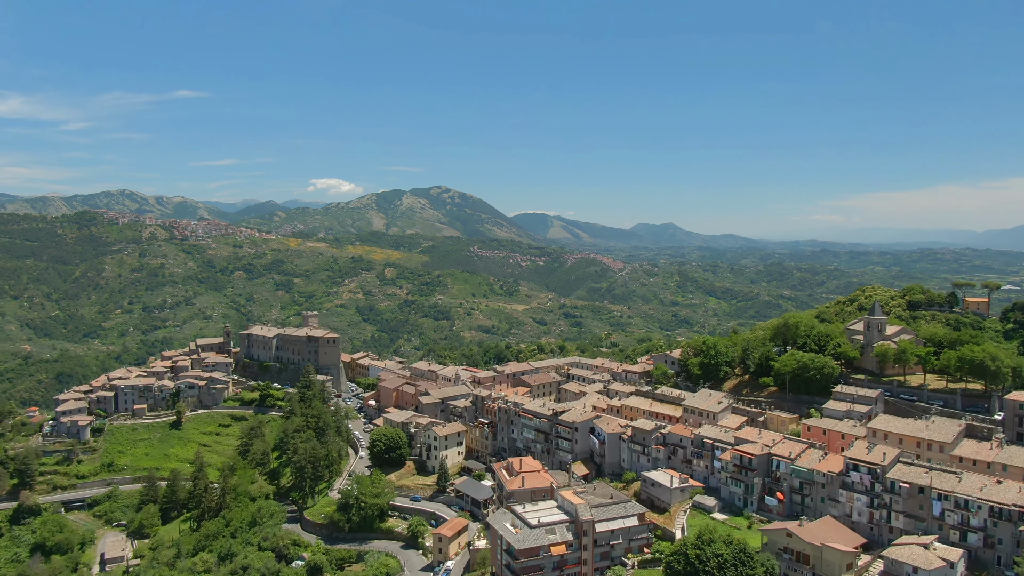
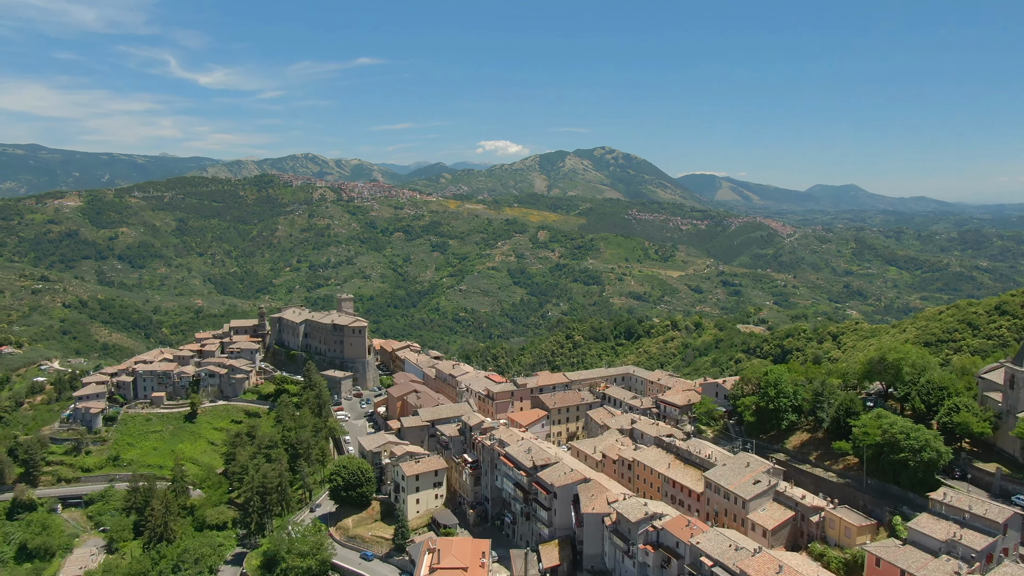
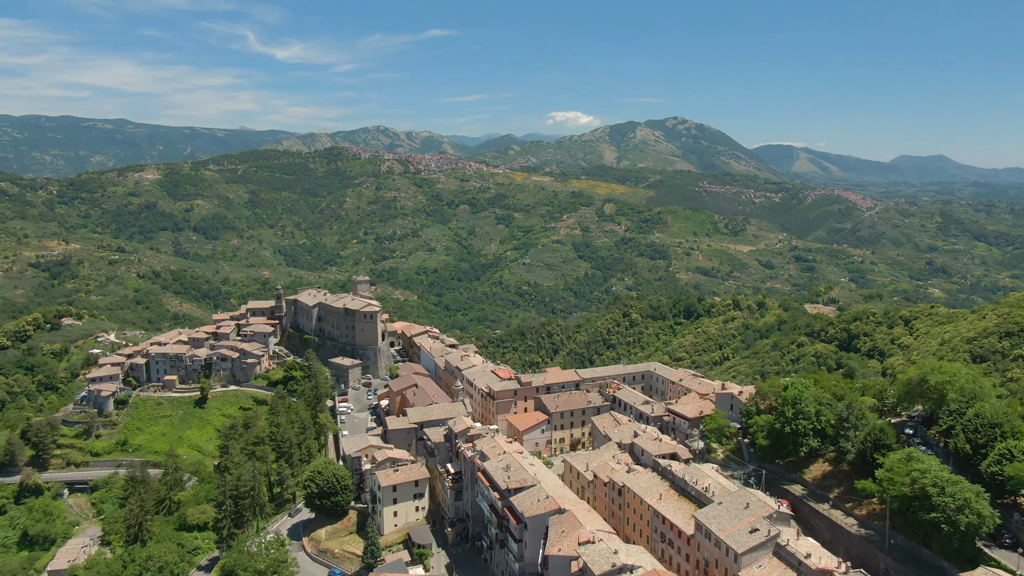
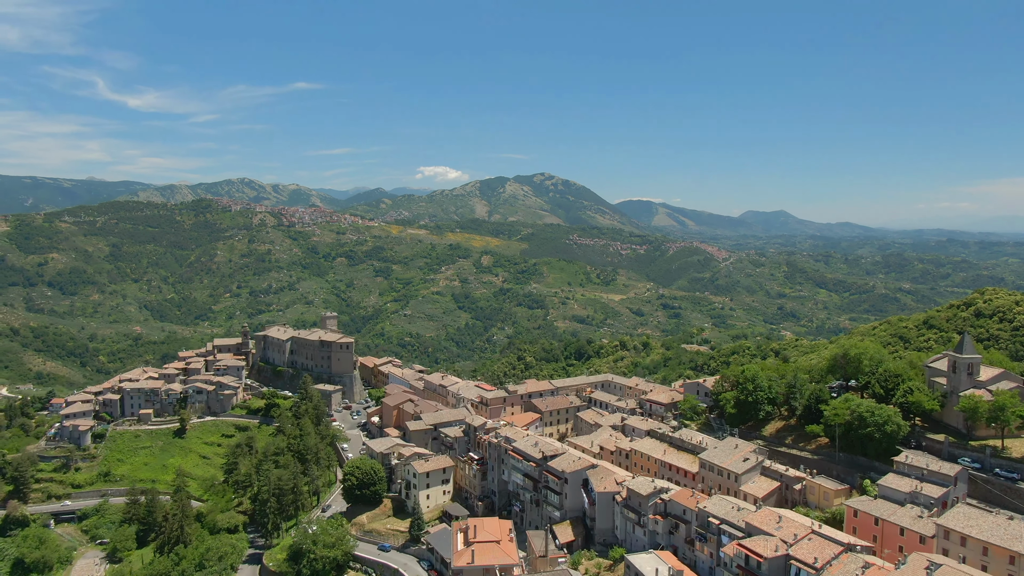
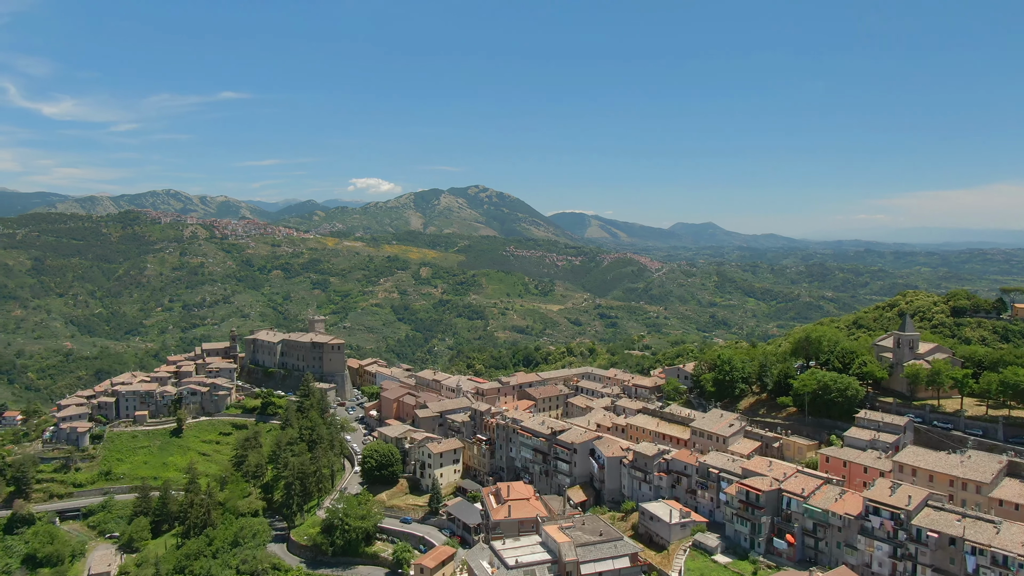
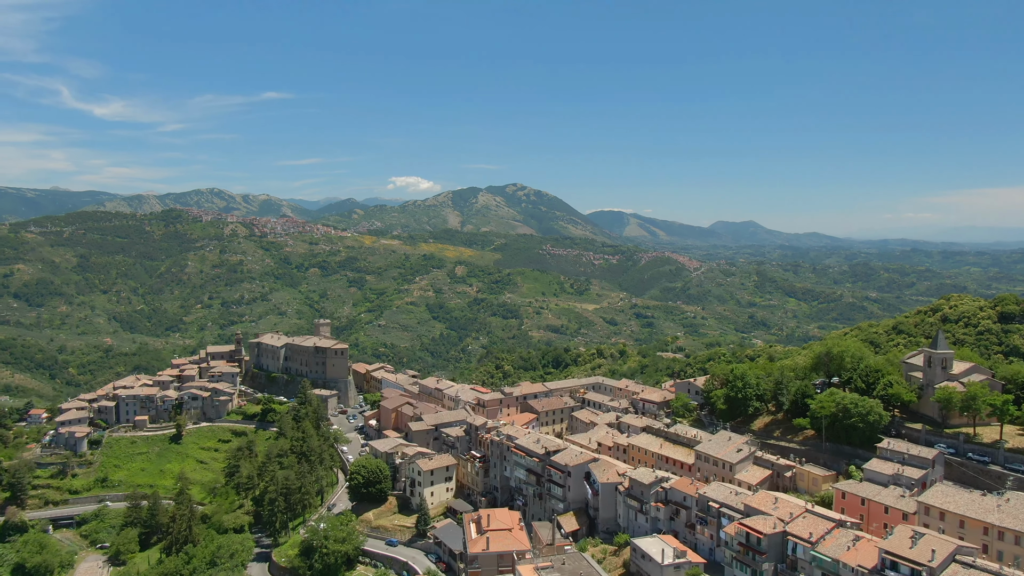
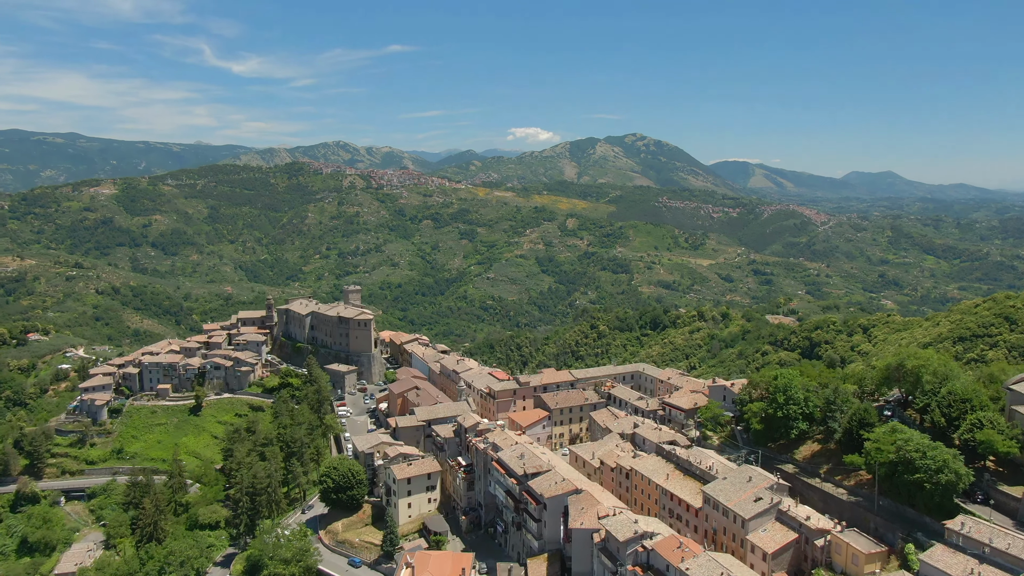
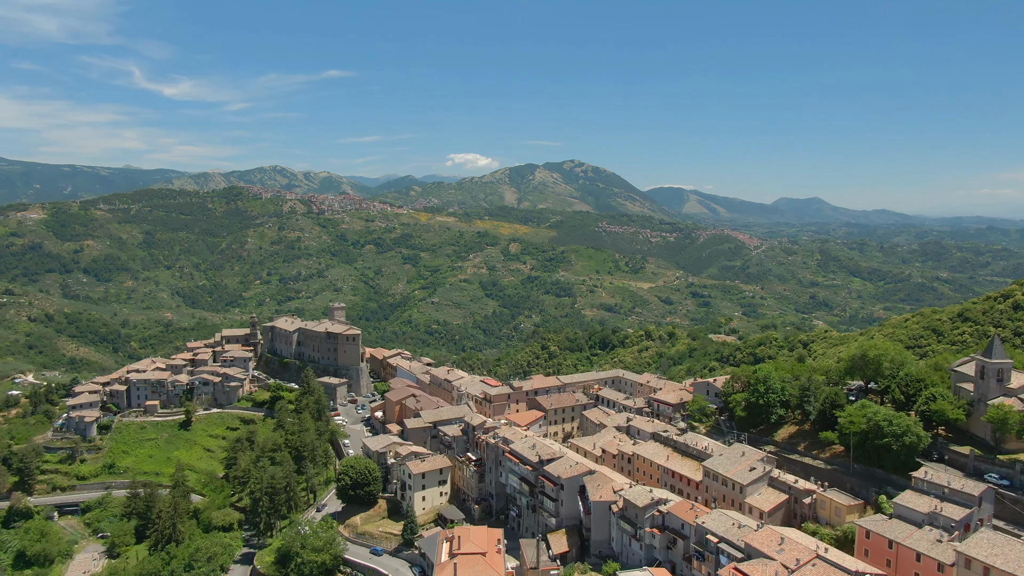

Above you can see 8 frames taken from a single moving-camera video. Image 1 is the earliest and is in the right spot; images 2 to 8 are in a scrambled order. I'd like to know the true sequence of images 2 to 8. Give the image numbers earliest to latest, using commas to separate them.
5, 6, 4, 8, 2, 7, 3
